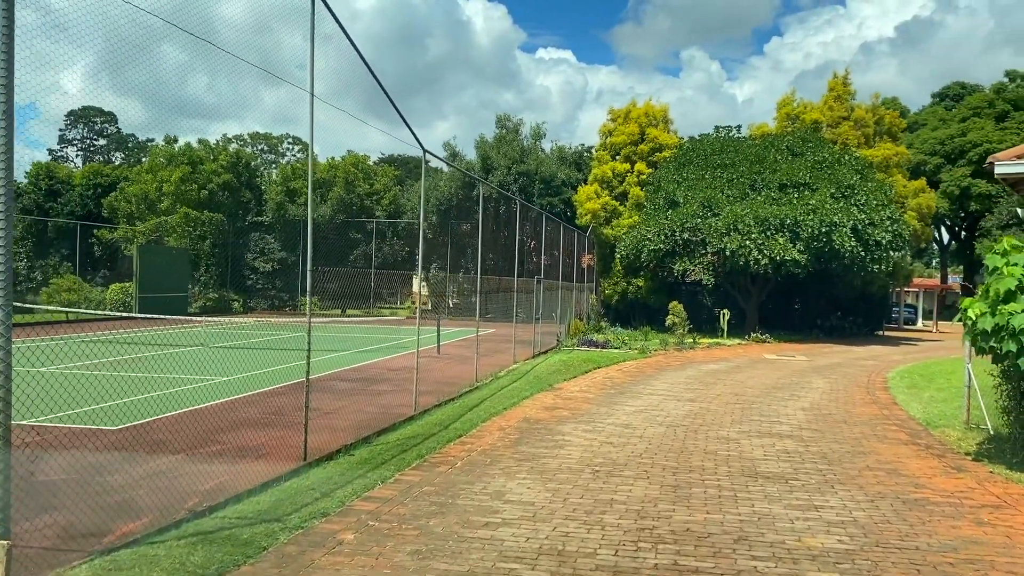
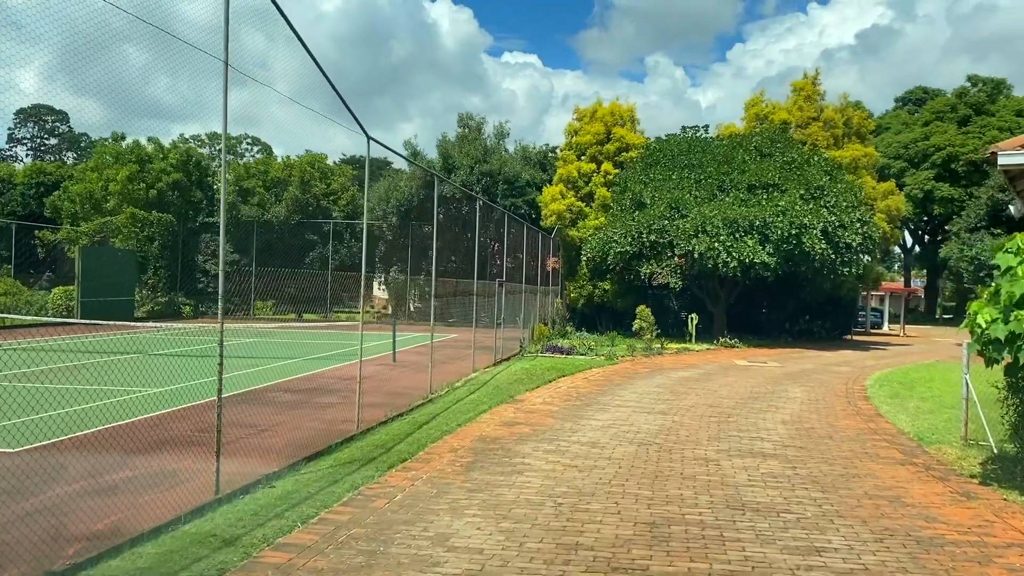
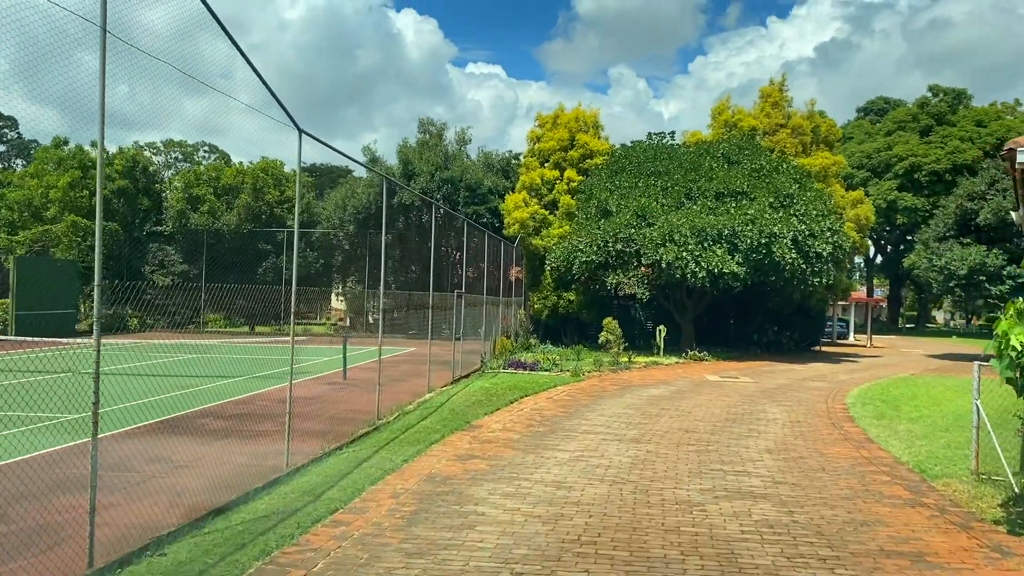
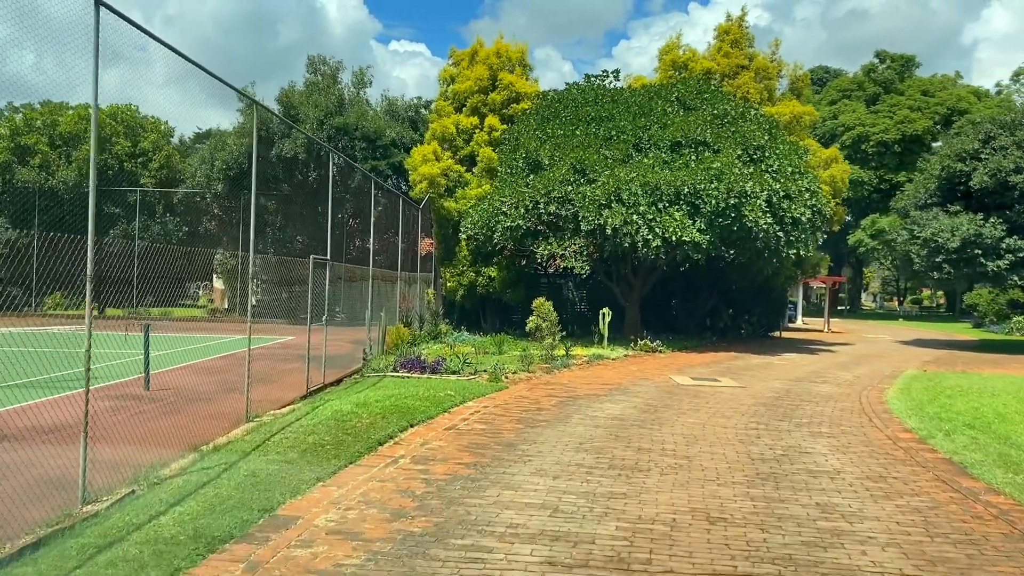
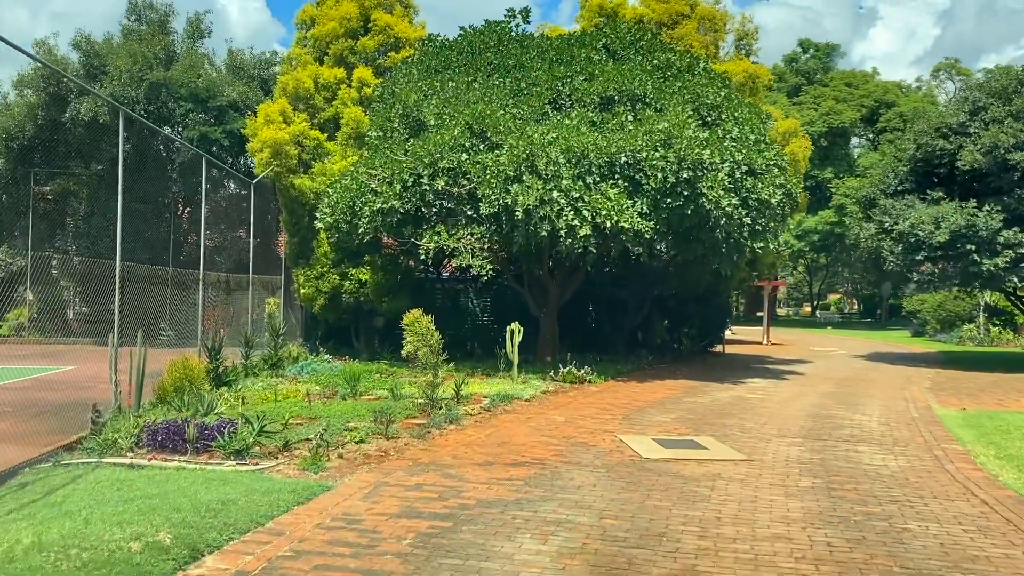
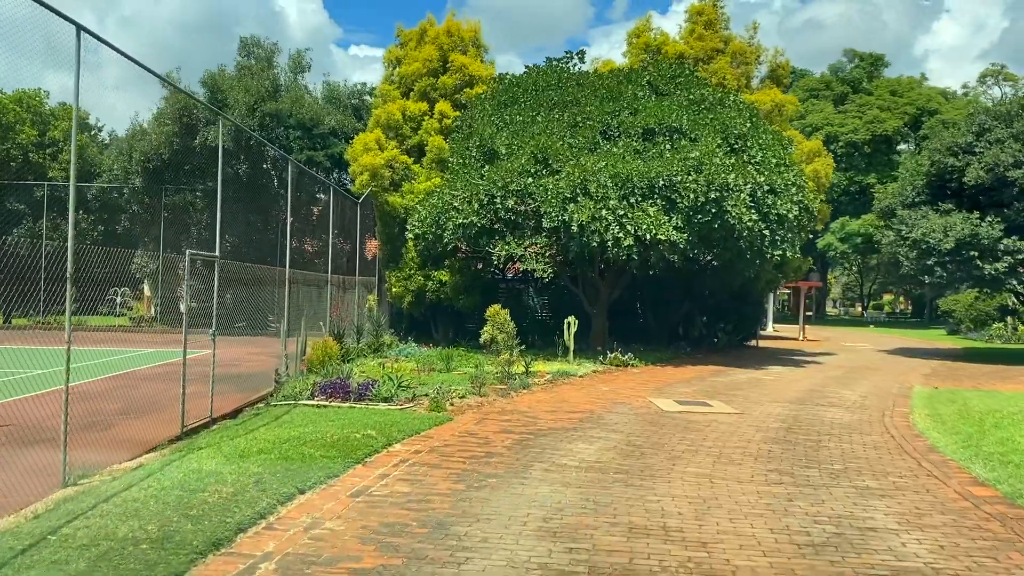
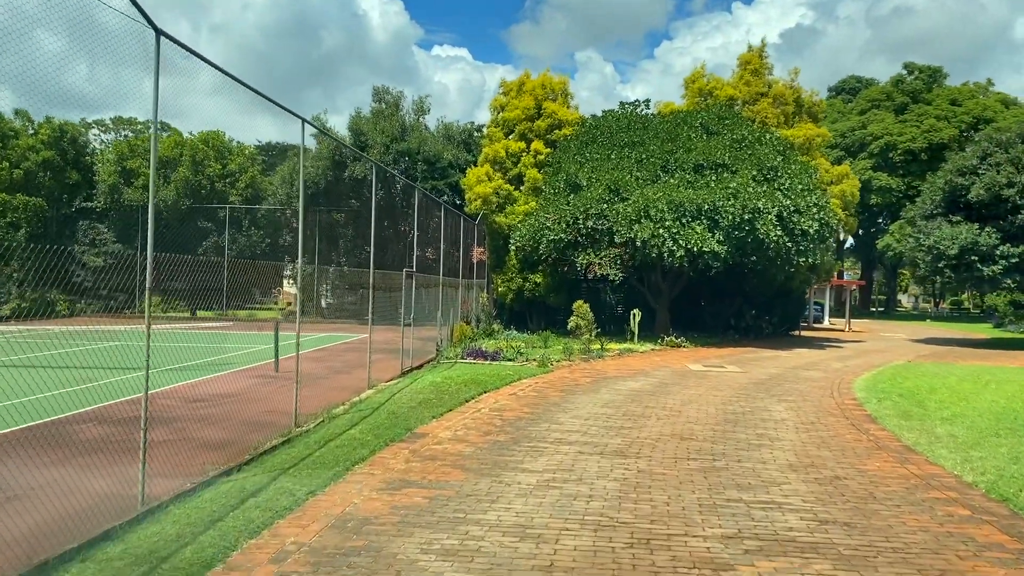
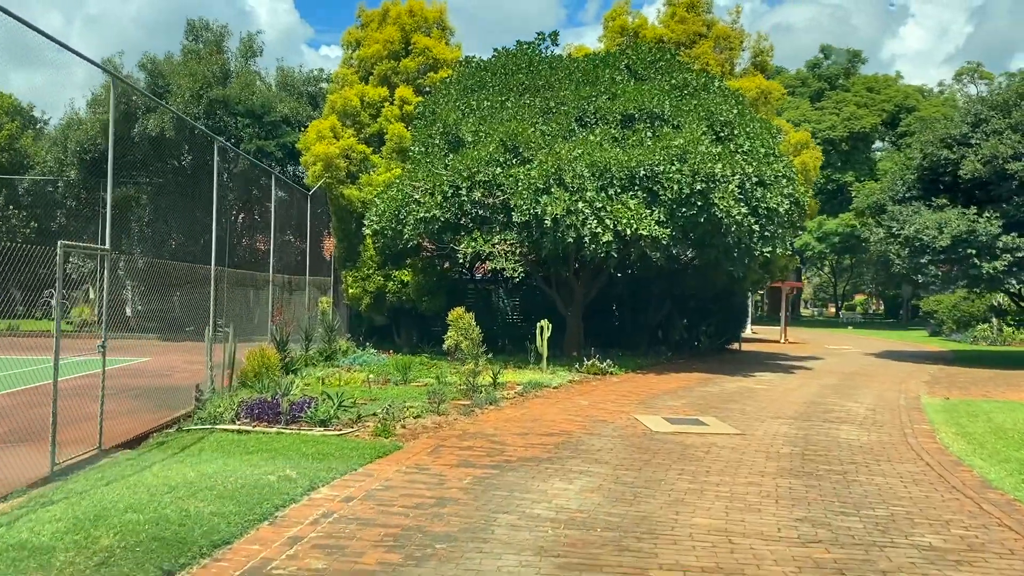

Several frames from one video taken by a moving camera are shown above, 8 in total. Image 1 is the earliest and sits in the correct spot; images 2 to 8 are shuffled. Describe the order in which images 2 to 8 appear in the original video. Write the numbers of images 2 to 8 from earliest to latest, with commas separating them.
2, 3, 7, 4, 6, 8, 5
